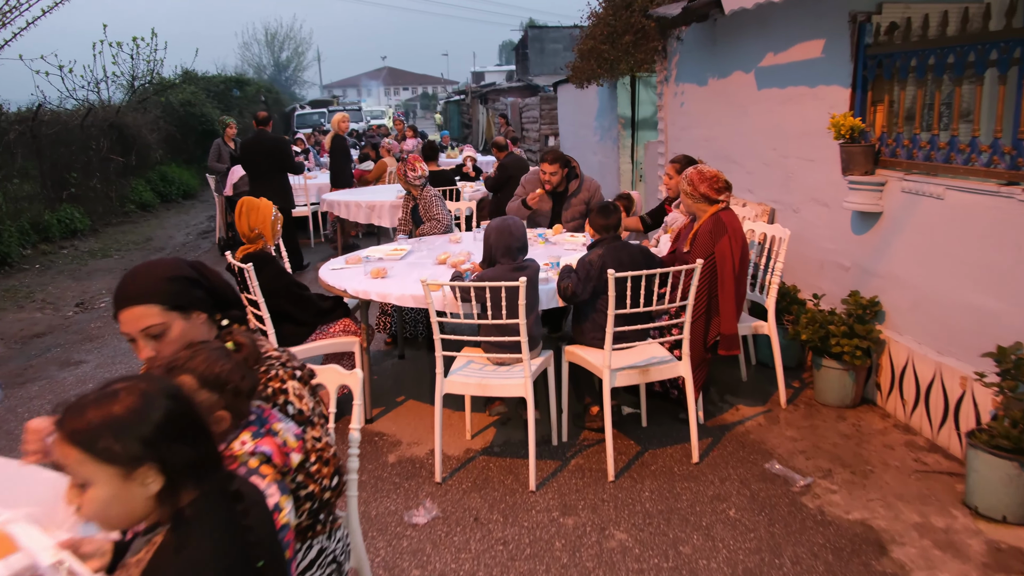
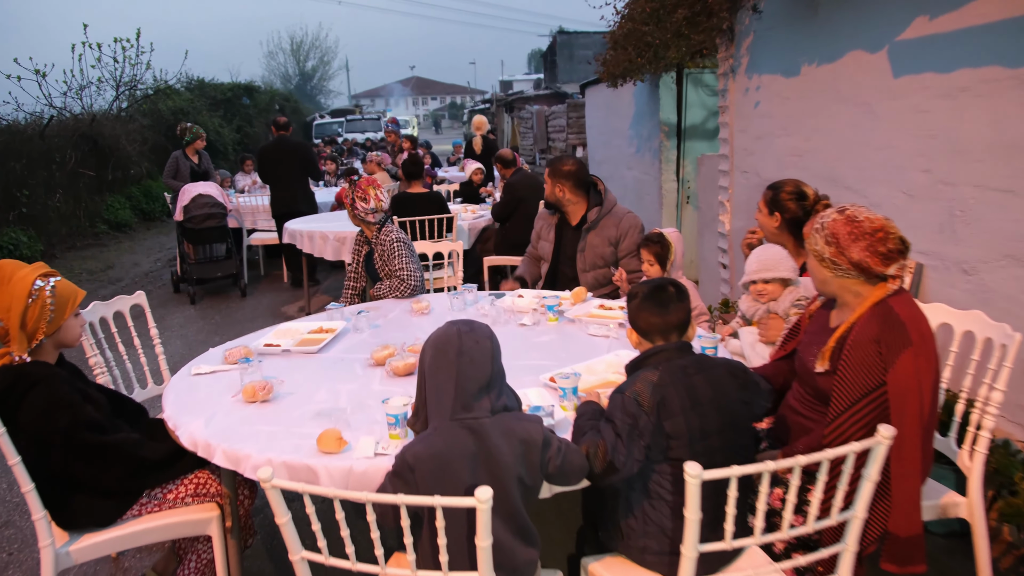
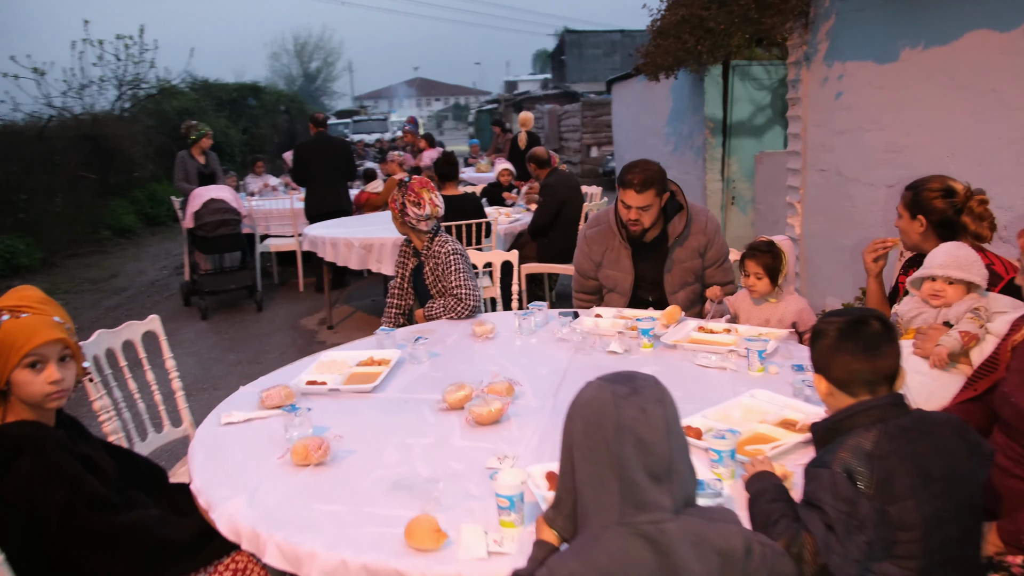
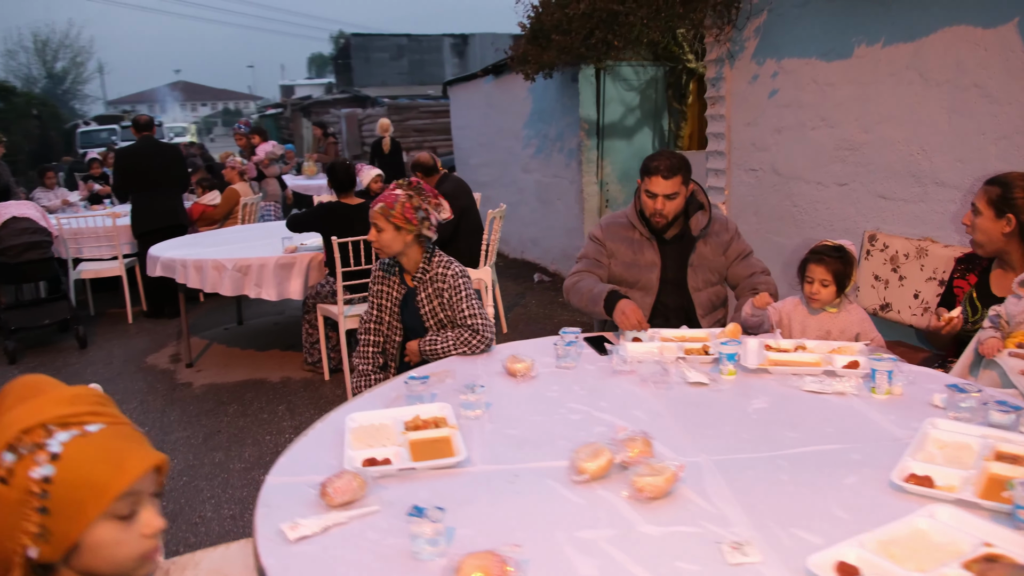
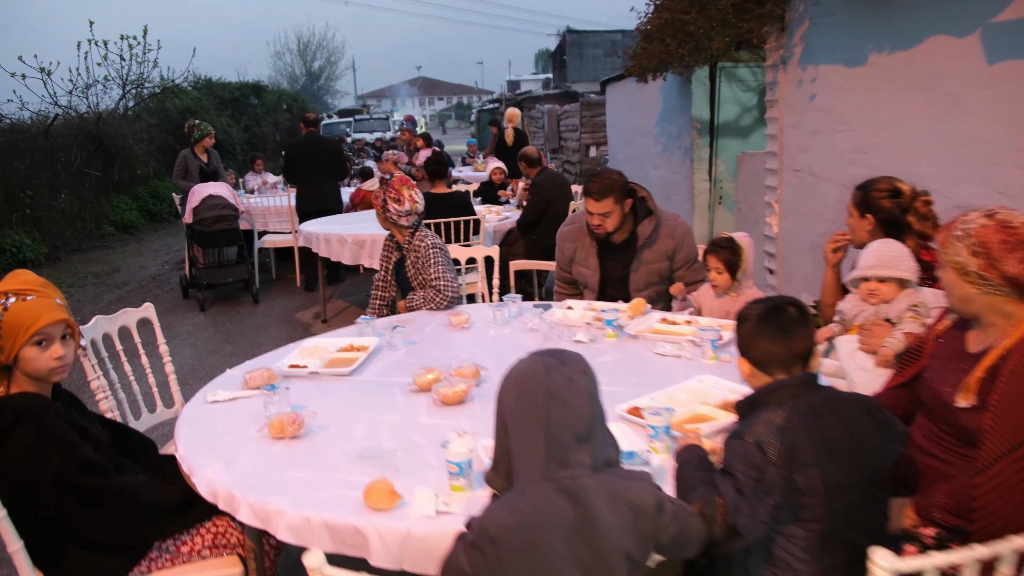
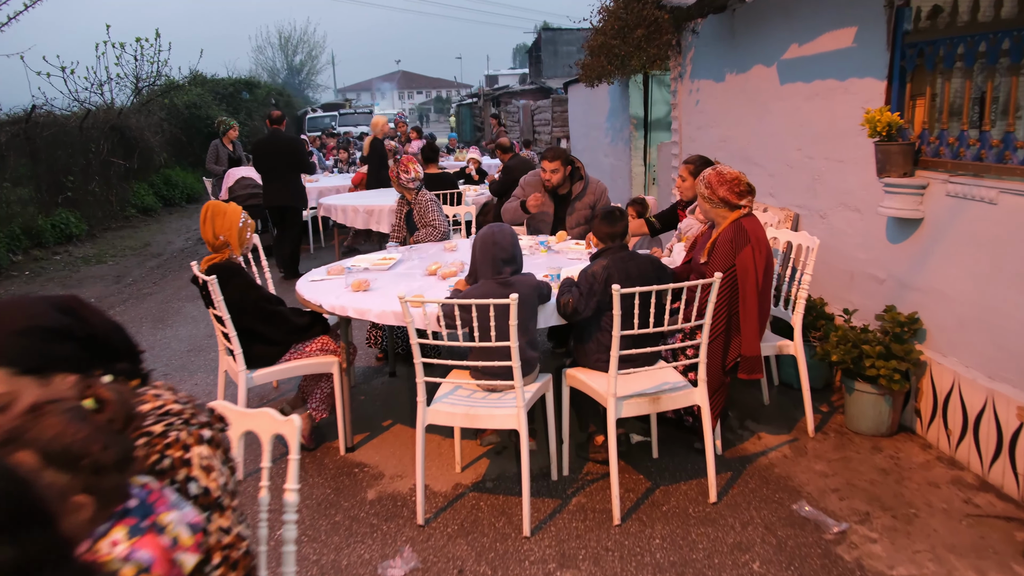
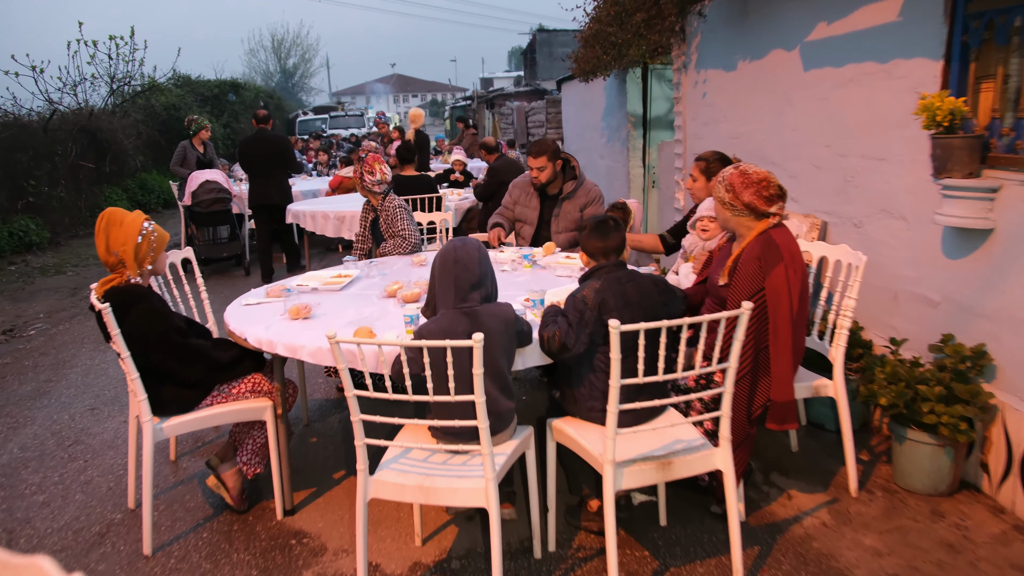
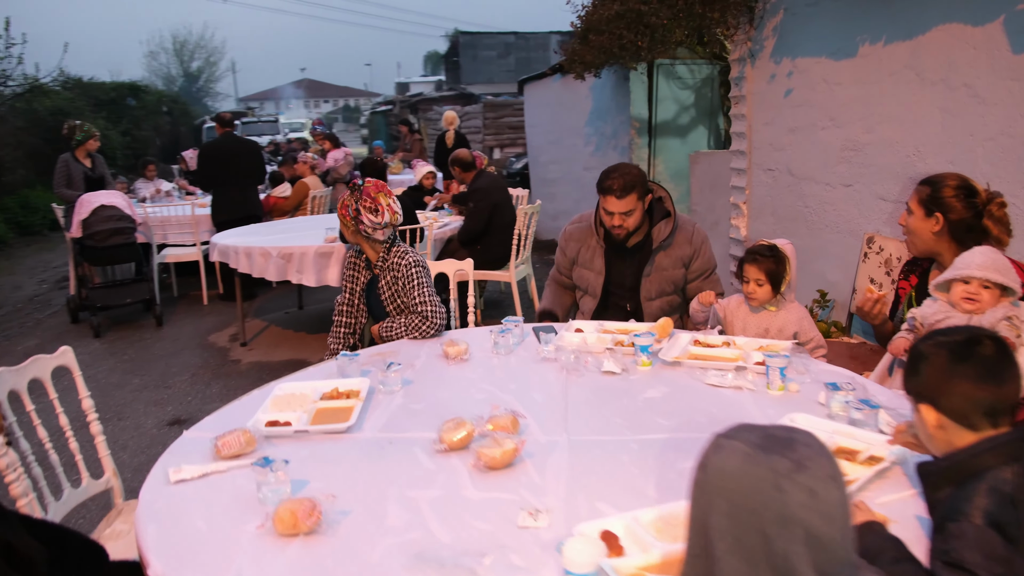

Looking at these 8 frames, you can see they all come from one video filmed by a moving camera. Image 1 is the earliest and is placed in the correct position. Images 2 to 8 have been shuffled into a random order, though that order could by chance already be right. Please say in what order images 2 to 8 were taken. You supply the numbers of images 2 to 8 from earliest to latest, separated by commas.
6, 7, 2, 5, 3, 8, 4
